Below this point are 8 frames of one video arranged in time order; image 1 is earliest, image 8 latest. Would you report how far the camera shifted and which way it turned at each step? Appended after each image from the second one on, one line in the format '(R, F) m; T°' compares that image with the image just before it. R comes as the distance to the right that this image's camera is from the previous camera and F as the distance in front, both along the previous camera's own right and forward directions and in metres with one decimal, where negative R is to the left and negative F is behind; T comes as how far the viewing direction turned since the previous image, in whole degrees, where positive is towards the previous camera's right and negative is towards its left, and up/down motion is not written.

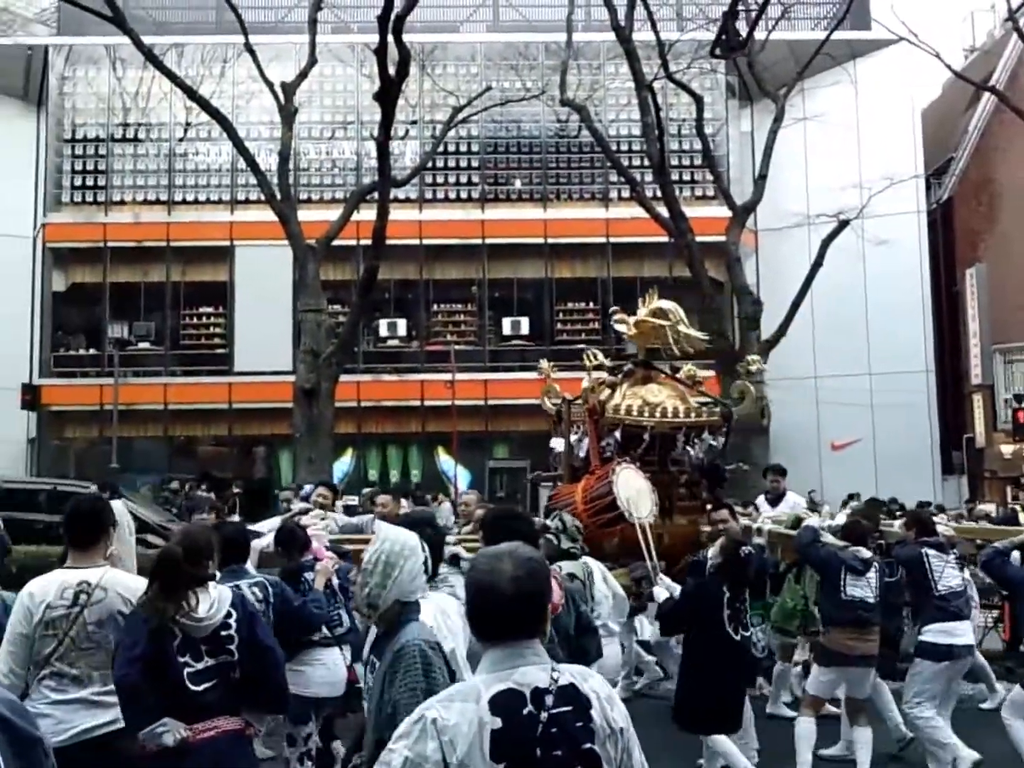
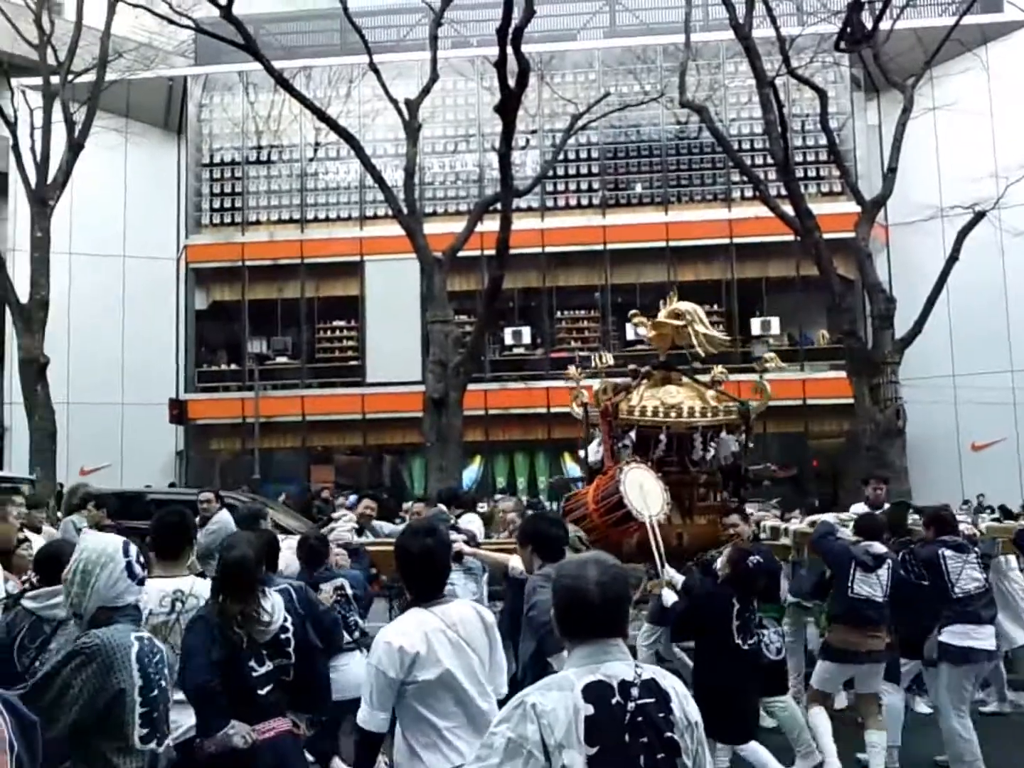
(+0.3, -0.1) m; -7°
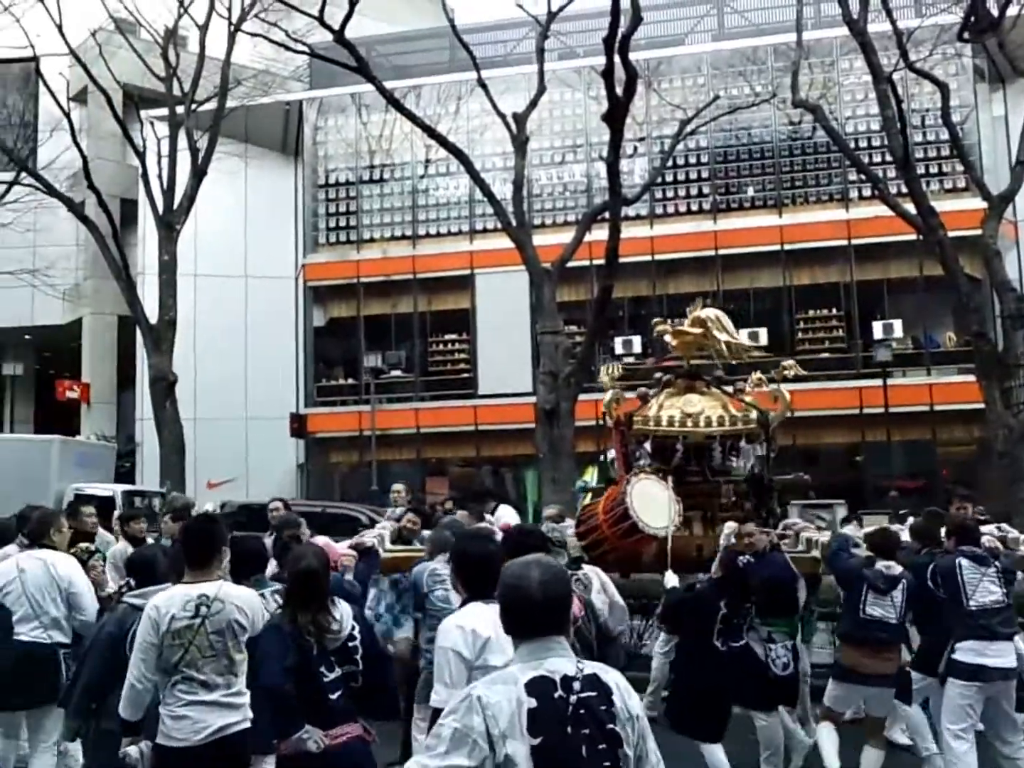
(+0.9, 0.0) m; -8°
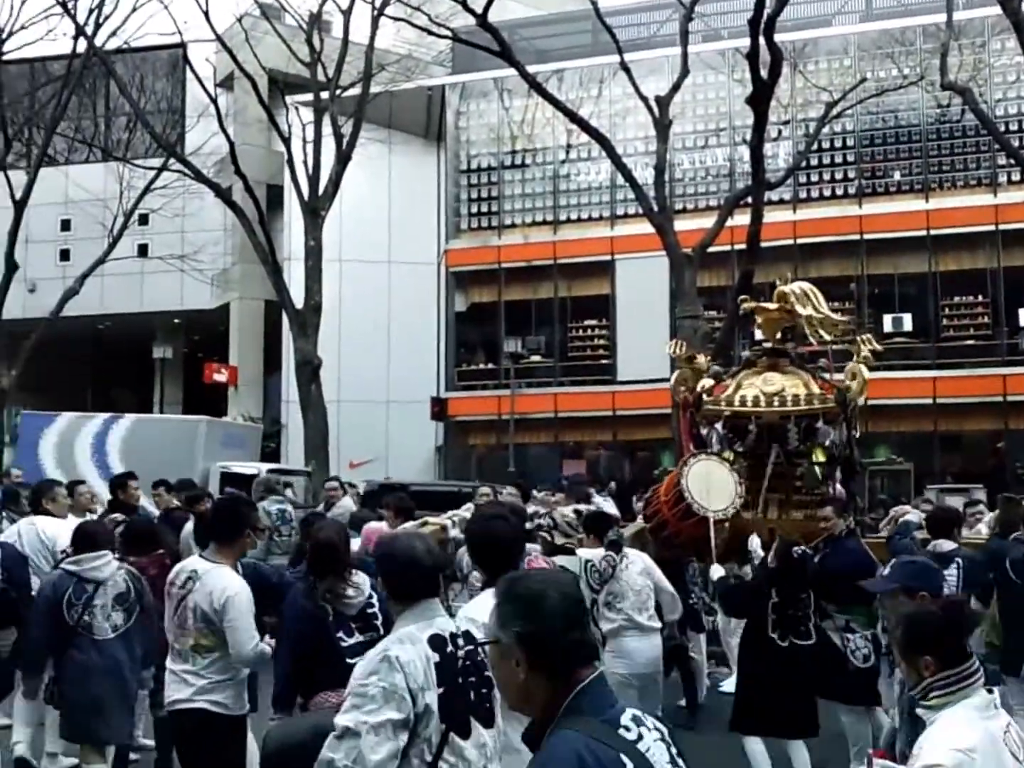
(-1.2, -0.1) m; -3°
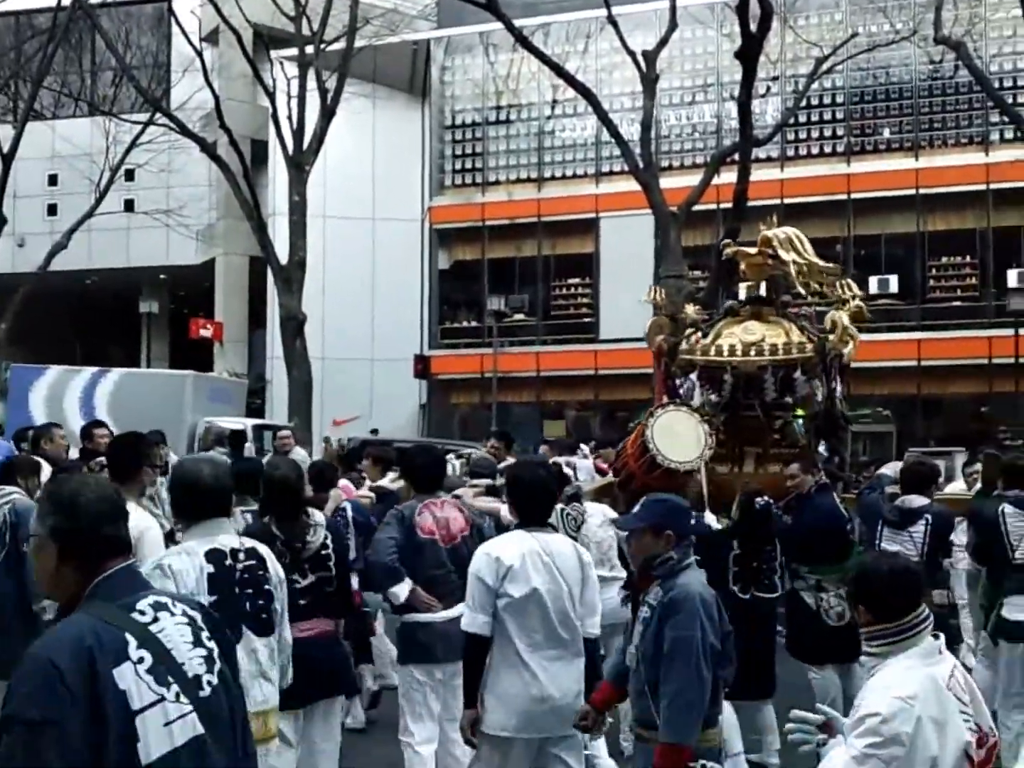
(+0.8, 0.0) m; -2°
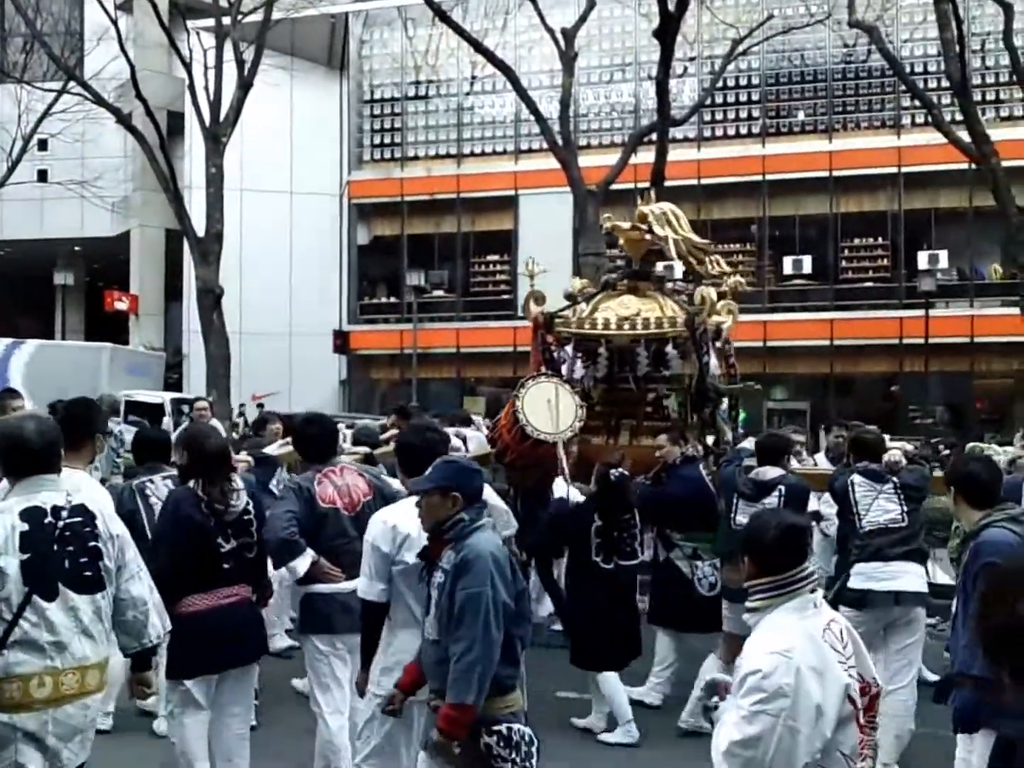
(+0.5, -0.1) m; +2°
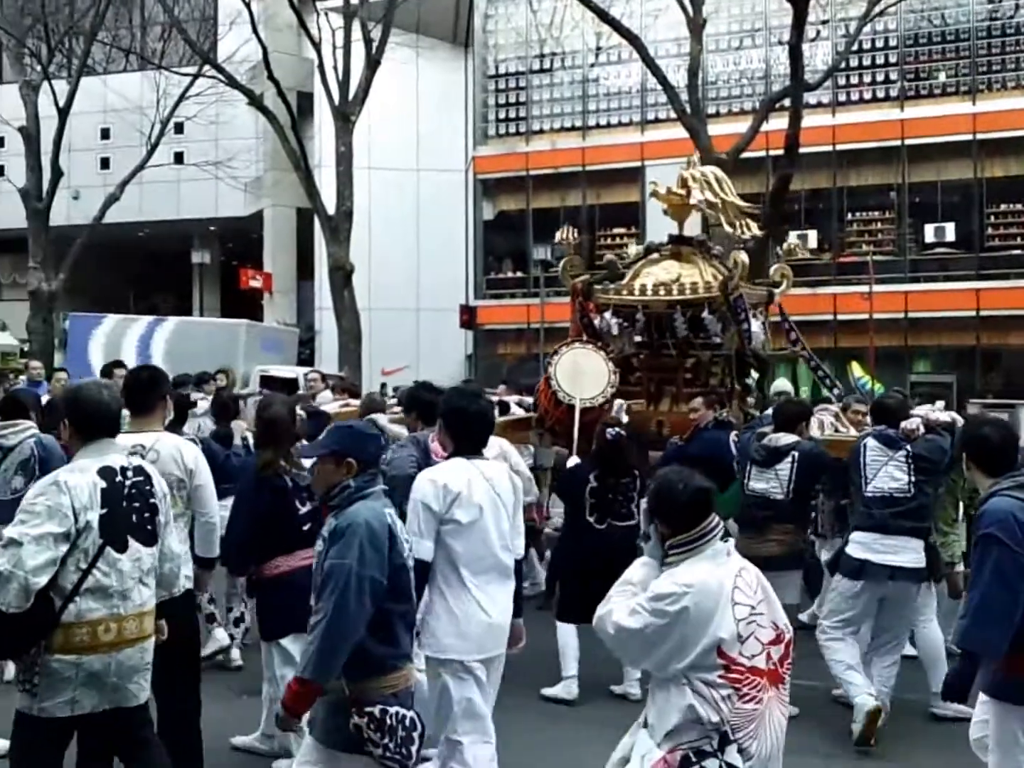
(+0.4, +0.2) m; -7°
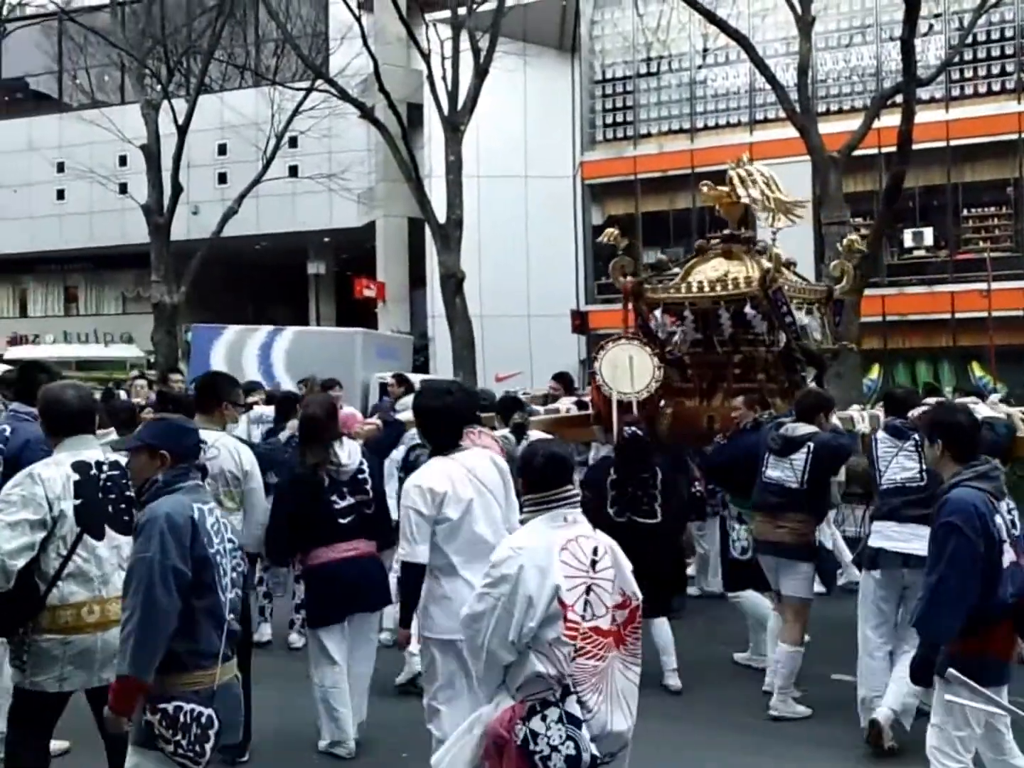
(+0.2, -0.1) m; -6°
